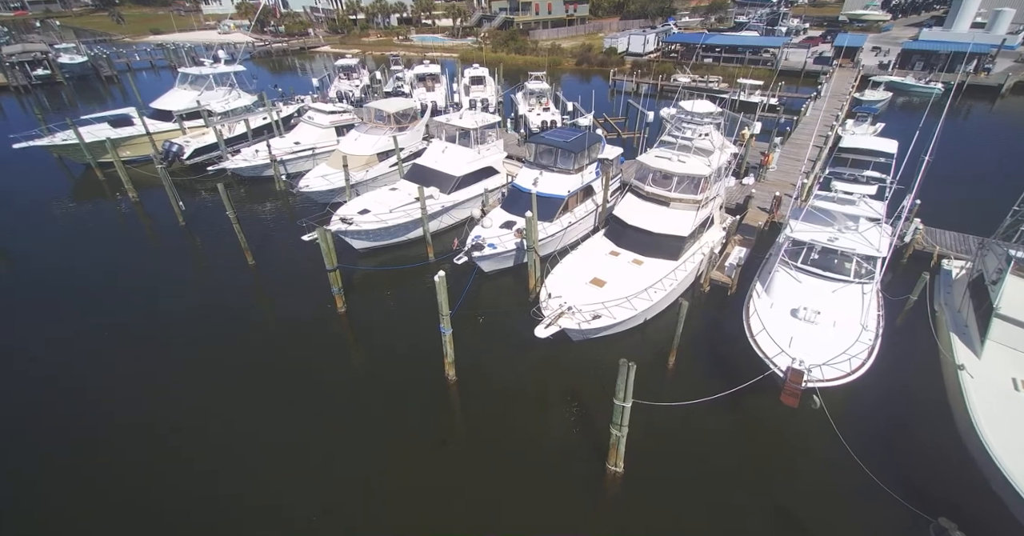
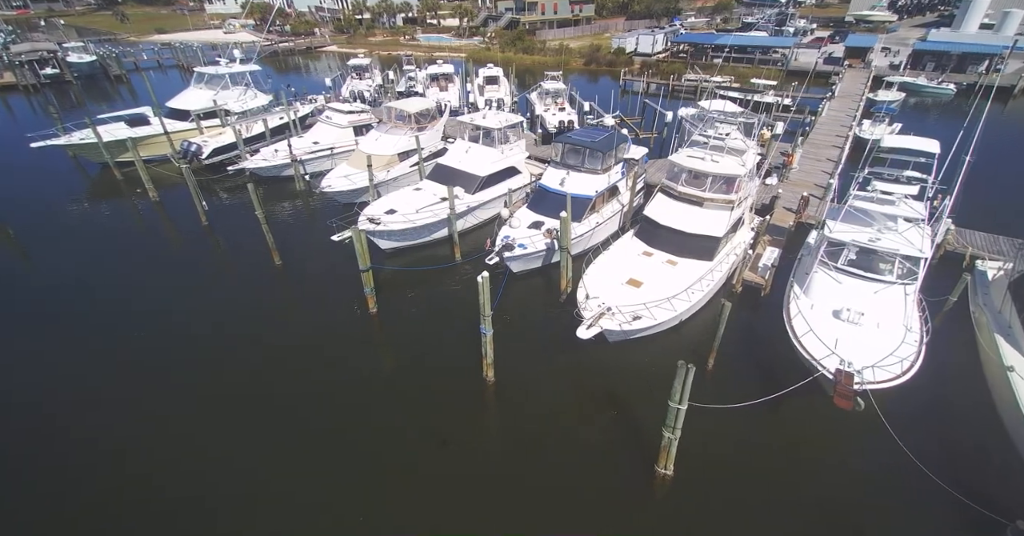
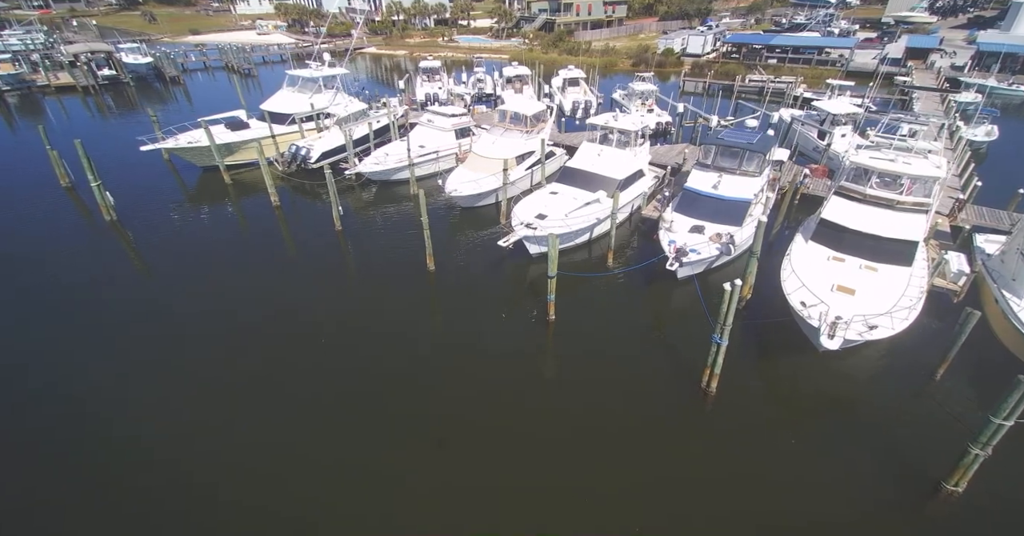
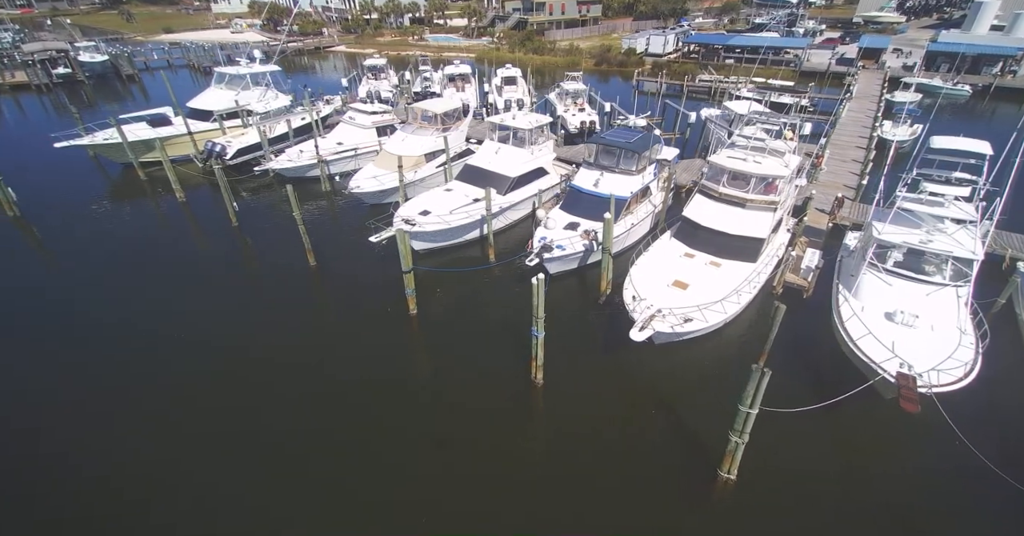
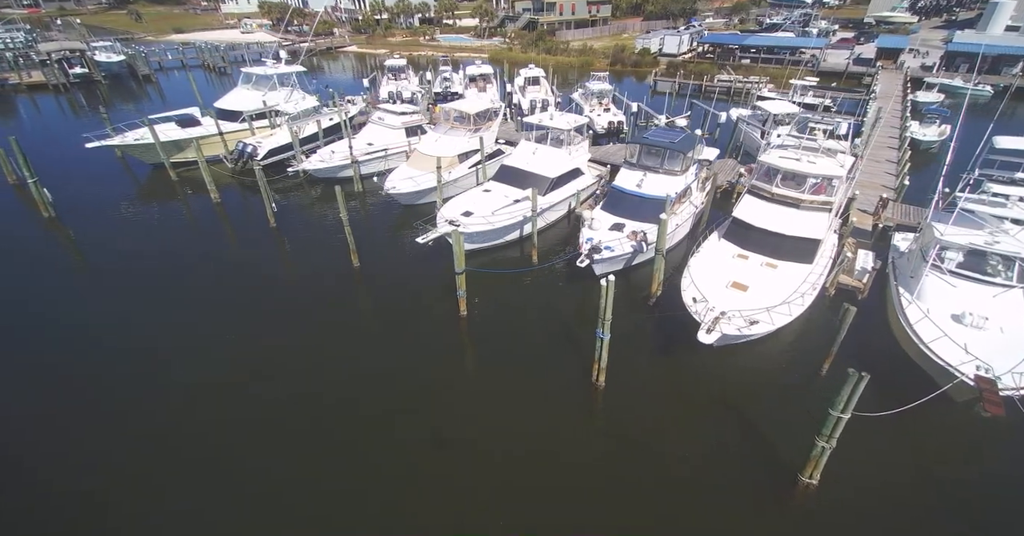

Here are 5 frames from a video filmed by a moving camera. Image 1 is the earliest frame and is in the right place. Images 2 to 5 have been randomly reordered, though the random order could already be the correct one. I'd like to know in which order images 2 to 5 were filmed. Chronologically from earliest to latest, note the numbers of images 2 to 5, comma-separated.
2, 4, 5, 3
